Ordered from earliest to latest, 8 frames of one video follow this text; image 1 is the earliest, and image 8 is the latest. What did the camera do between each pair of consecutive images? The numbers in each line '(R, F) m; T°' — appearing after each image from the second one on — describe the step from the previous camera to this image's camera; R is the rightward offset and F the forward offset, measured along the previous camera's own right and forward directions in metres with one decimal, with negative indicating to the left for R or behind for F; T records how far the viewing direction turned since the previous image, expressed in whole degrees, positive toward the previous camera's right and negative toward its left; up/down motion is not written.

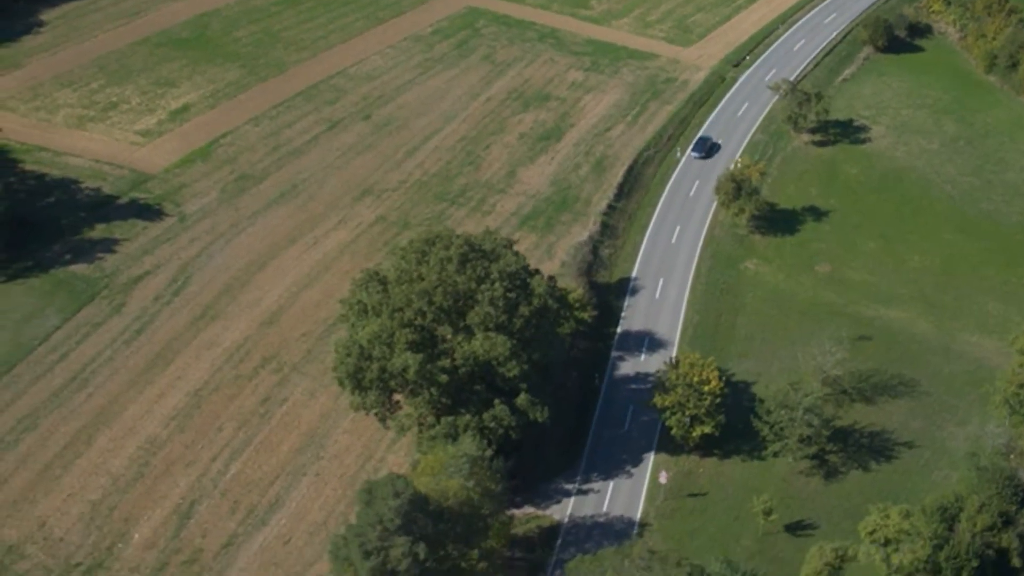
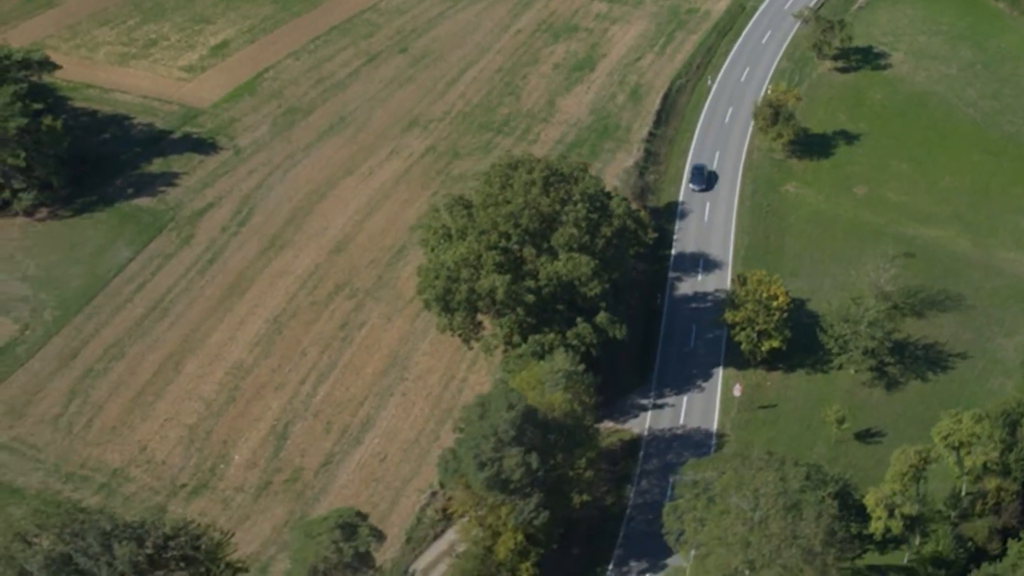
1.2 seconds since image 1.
(-6.0, -2.4) m; +2°
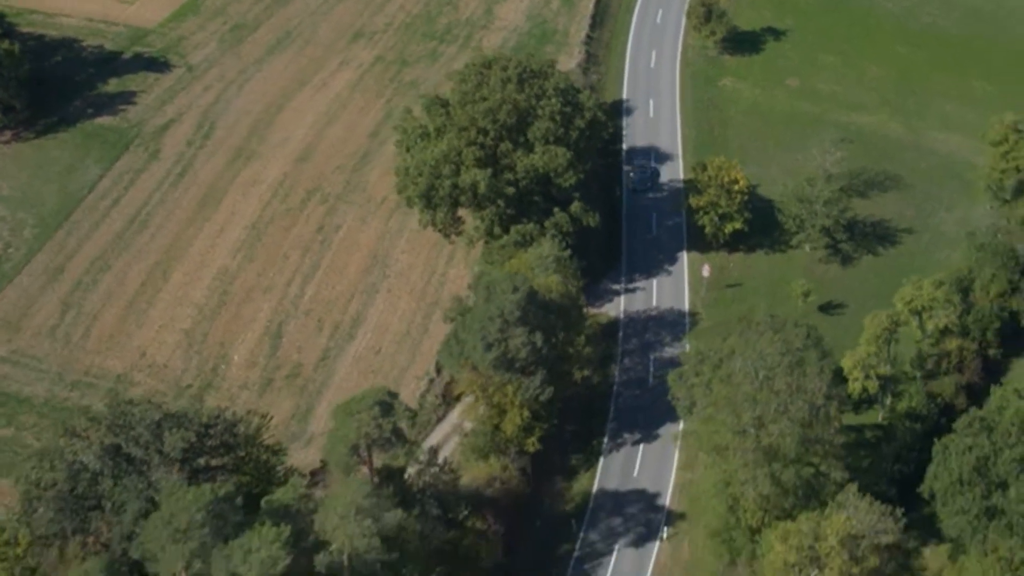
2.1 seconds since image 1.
(-5.3, -2.8) m; +4°
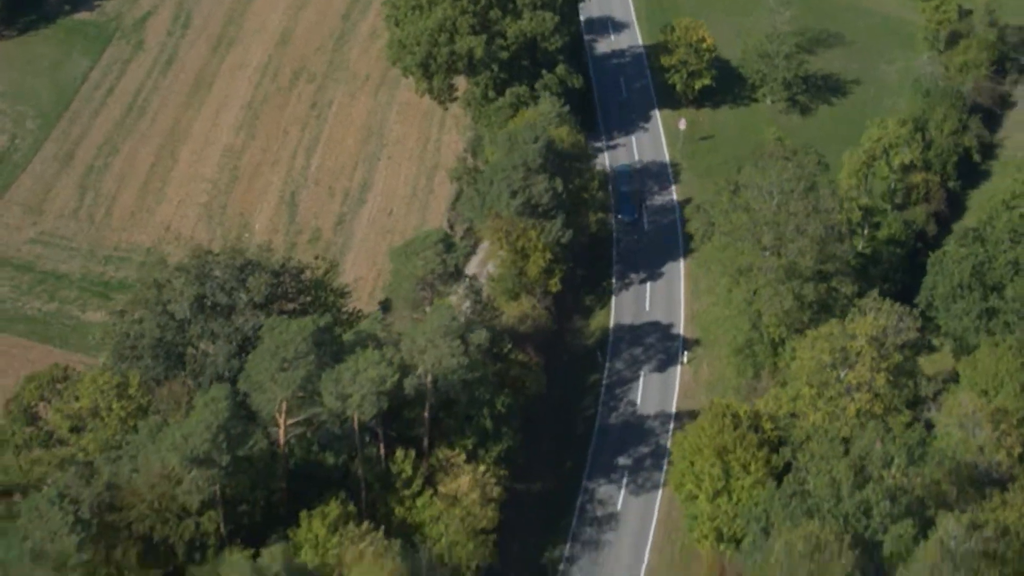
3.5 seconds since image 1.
(-7.5, -4.5) m; +5°
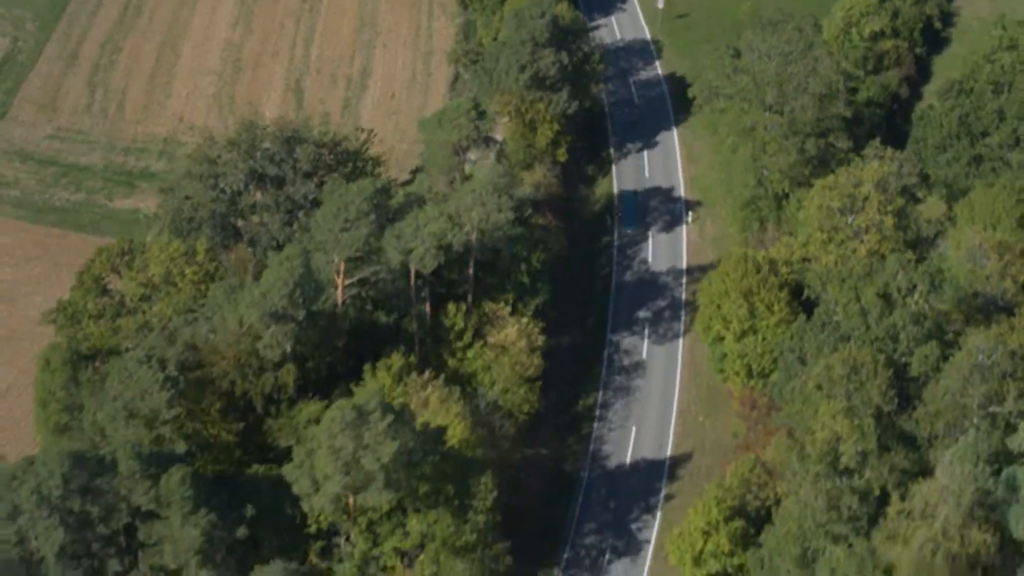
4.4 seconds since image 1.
(-5.4, -3.7) m; +4°
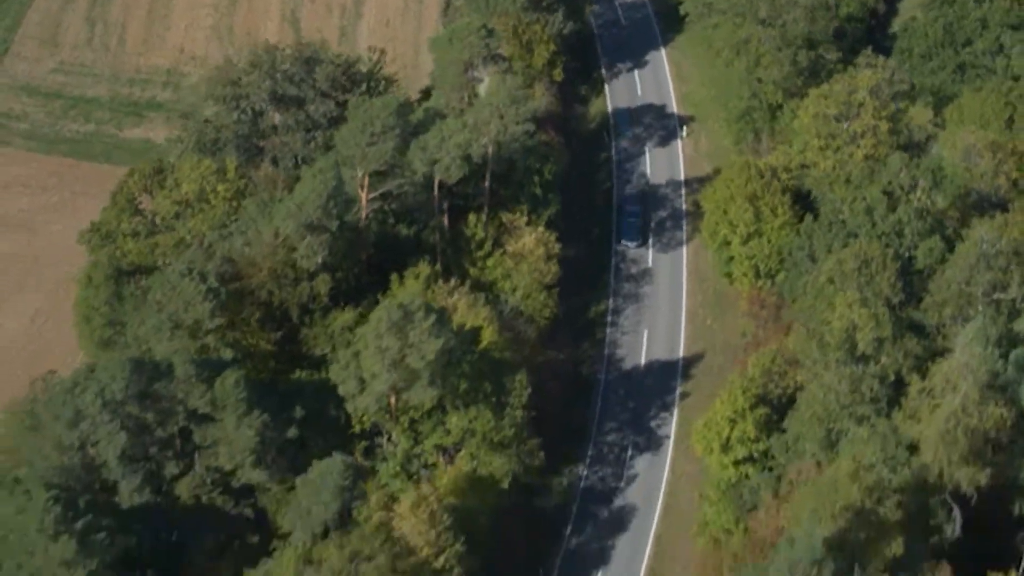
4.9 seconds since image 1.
(-3.2, -2.3) m; +2°
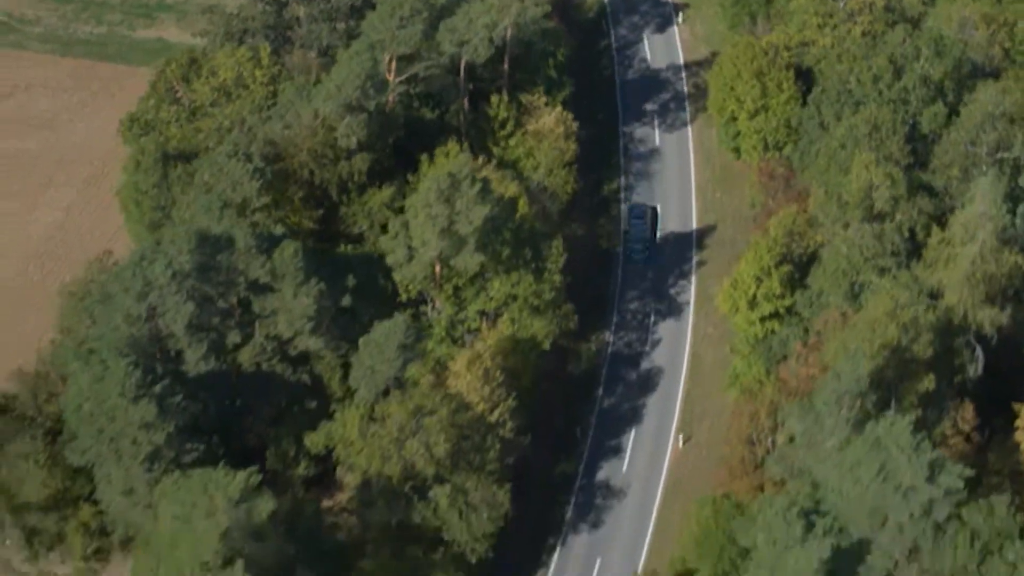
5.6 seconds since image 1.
(-3.8, -2.8) m; +2°
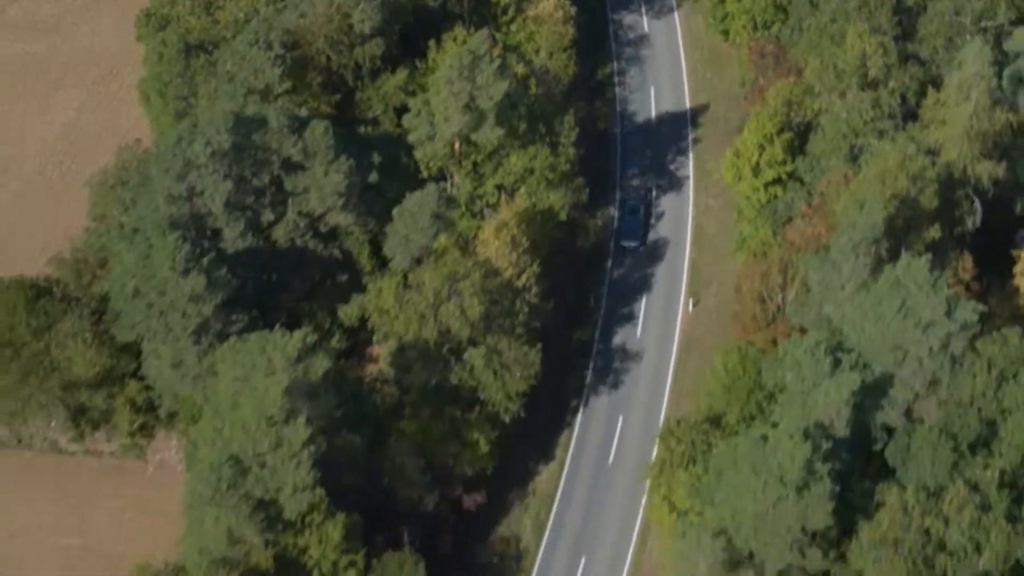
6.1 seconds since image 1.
(-3.3, -2.7) m; +2°
